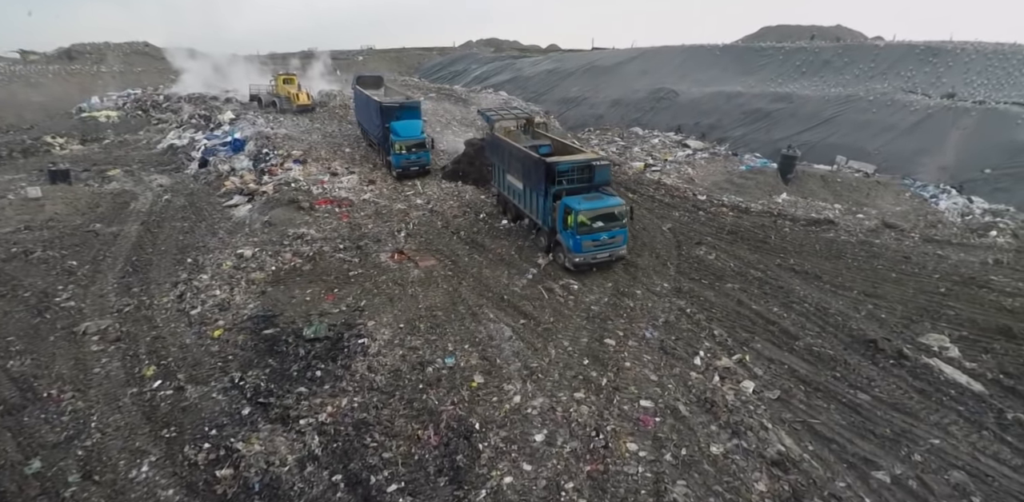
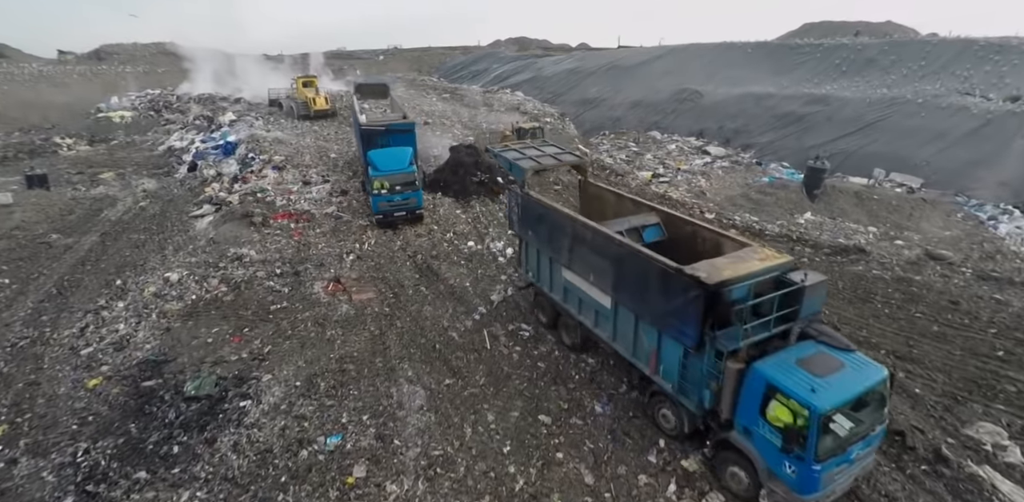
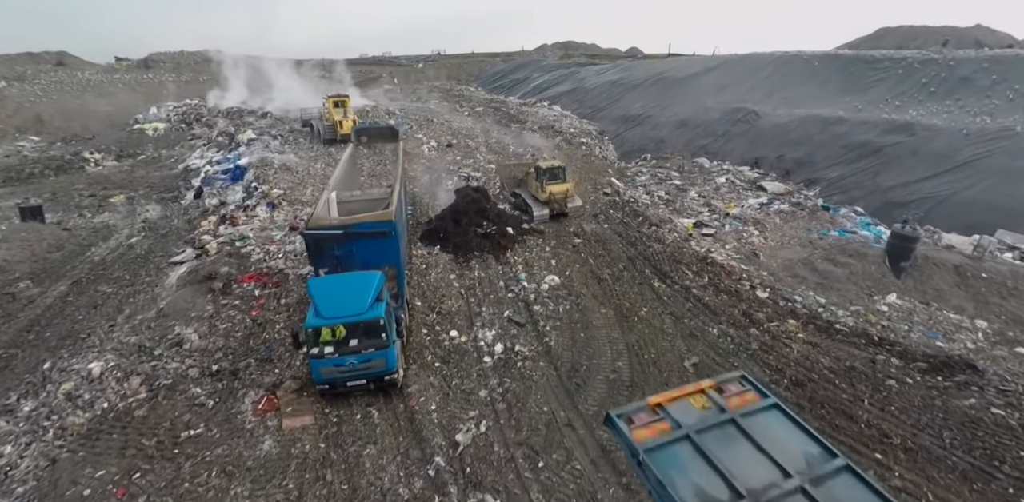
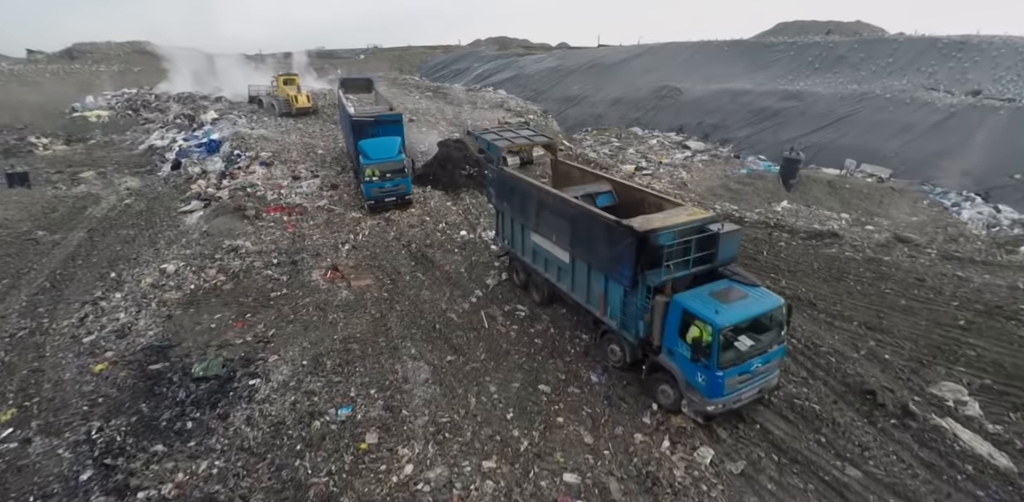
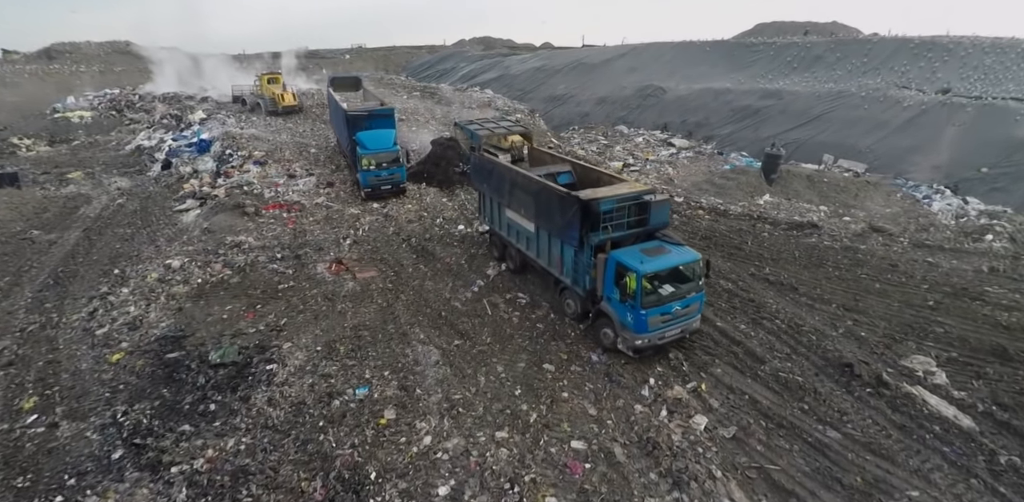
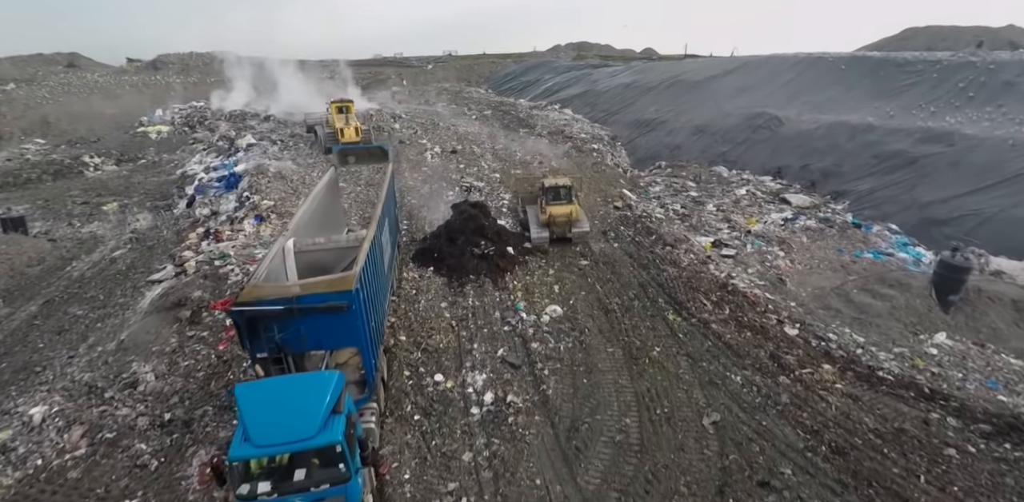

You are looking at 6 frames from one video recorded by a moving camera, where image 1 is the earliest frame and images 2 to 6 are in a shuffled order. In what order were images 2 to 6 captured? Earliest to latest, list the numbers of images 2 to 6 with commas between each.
5, 4, 2, 3, 6
